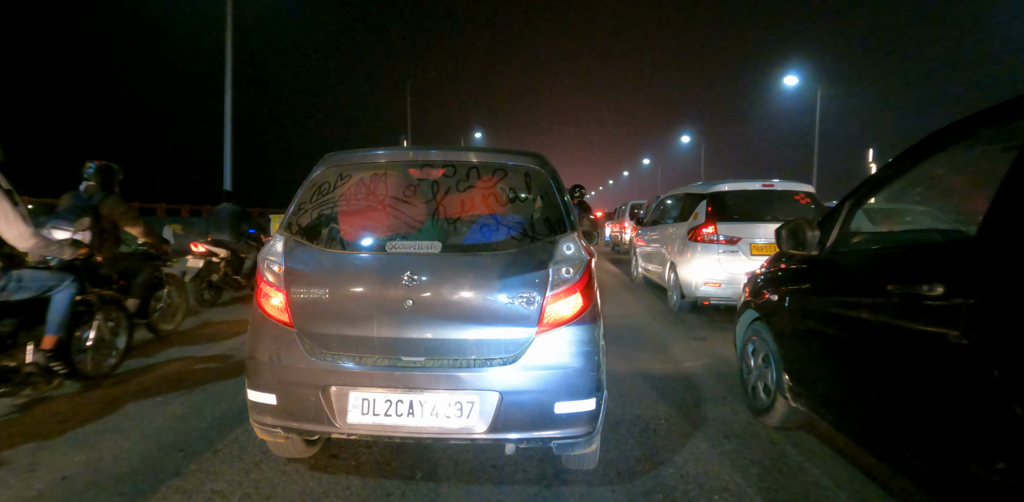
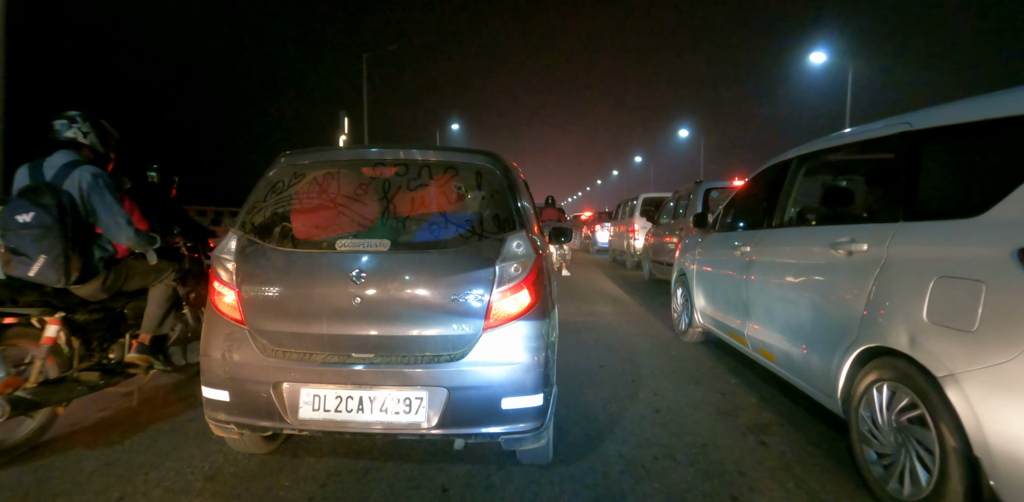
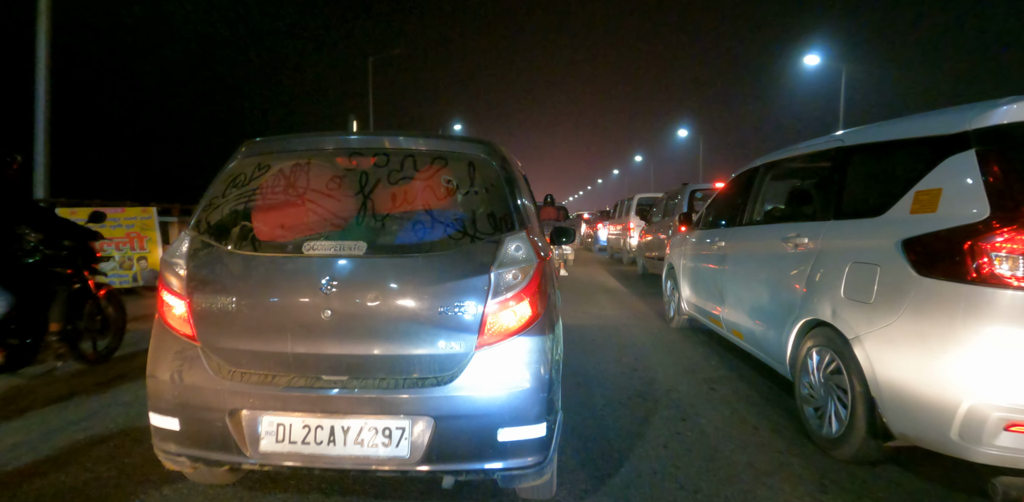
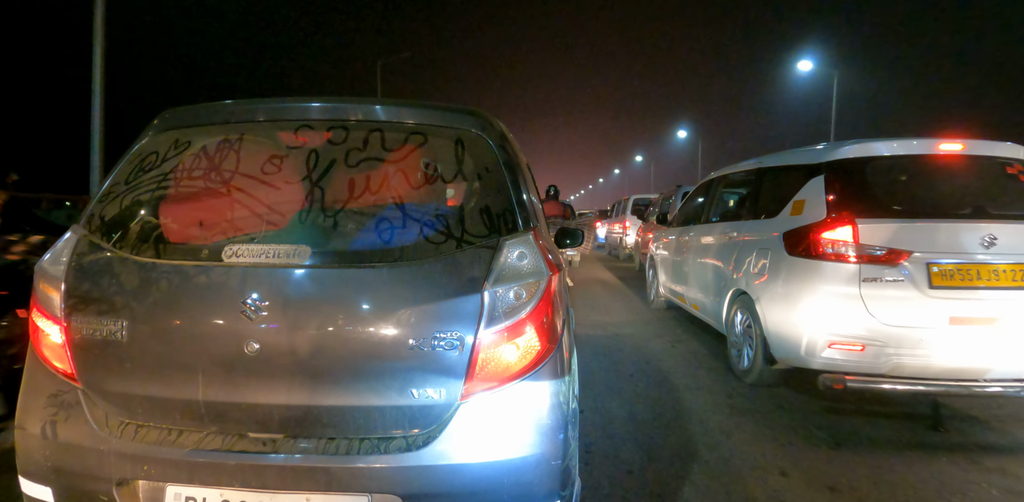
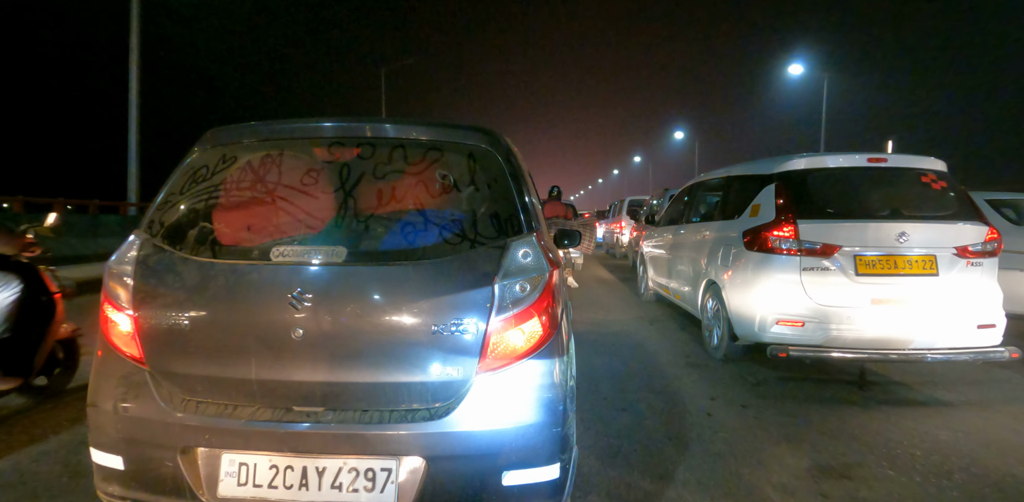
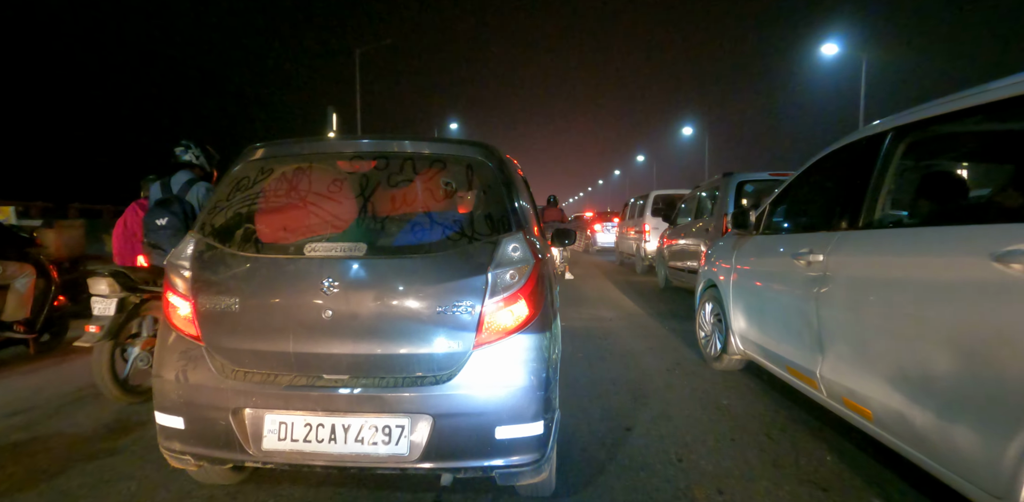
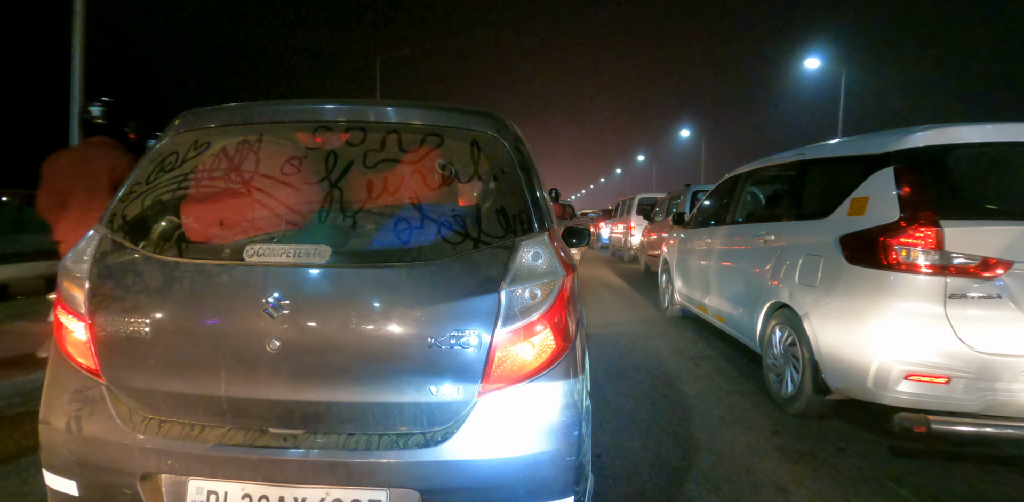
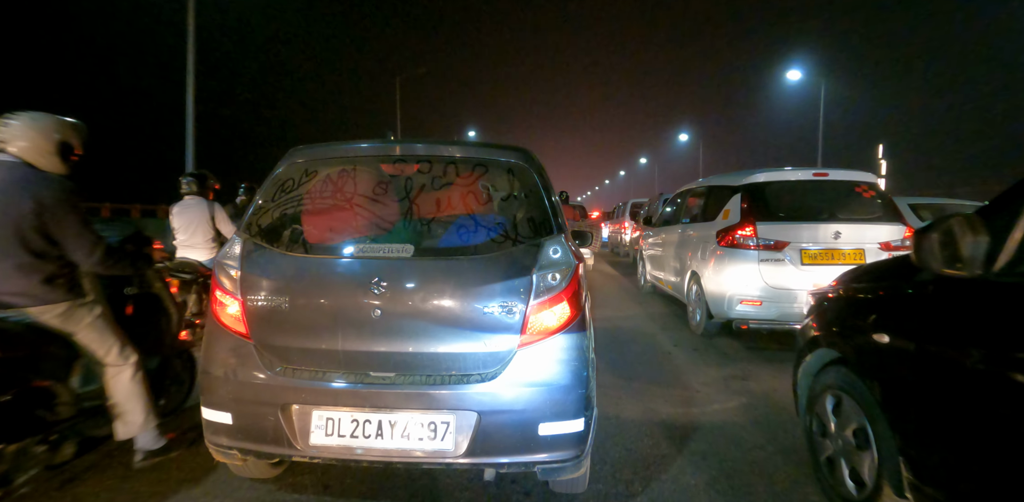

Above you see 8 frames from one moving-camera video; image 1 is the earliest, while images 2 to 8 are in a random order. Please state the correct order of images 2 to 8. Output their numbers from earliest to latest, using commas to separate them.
8, 5, 4, 7, 3, 2, 6
